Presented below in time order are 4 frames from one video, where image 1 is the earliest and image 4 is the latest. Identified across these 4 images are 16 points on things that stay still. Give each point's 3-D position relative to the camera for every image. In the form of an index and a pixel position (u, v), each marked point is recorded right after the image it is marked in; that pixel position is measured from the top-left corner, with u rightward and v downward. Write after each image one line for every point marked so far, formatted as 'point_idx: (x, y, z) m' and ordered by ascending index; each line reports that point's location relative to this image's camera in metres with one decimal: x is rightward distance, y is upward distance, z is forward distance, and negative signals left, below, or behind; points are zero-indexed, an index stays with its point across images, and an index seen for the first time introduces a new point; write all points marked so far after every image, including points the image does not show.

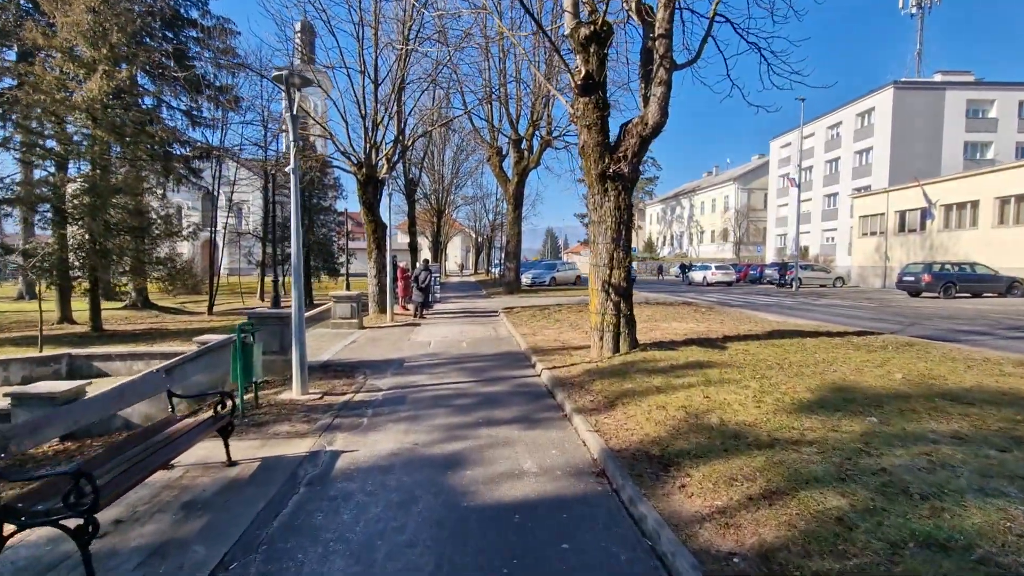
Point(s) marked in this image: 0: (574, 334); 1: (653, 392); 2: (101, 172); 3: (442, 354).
0: (+1.4, -1.1, +11.6) m
1: (+1.8, -1.3, +6.5) m
2: (-15.5, +4.3, +19.4) m
3: (-1.4, -1.4, +10.5) m
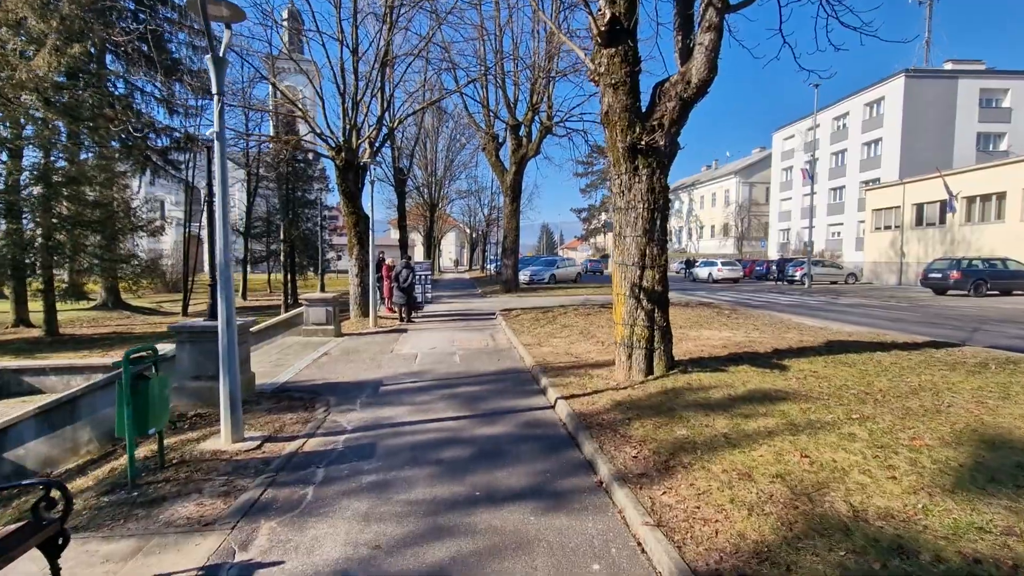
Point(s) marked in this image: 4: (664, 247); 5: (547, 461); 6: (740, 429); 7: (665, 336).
0: (+1.5, -1.1, +9.7) m
1: (+1.9, -1.4, +4.6) m
2: (-15.6, +4.3, +17.2) m
3: (-1.4, -1.4, +8.5) m
4: (+2.1, +0.6, +7.1) m
5: (+0.3, -1.6, +4.8) m
6: (+2.2, -1.3, +4.9) m
7: (+2.2, -0.7, +7.1) m
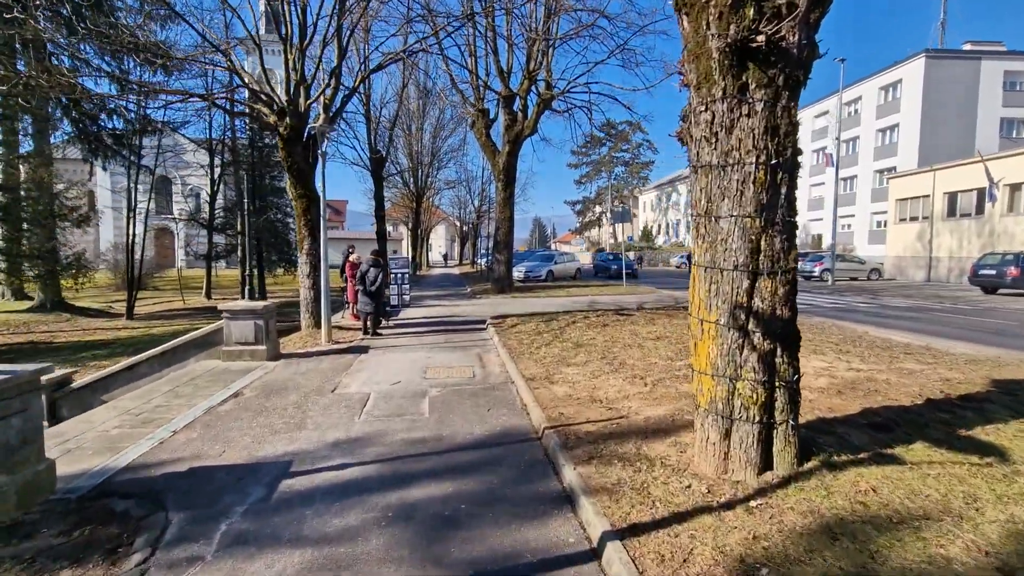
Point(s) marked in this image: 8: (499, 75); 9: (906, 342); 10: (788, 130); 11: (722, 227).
0: (+1.4, -1.3, +6.5) m
1: (+1.9, -1.6, +1.3) m
2: (-15.7, +4.2, +13.7) m
3: (-1.4, -1.6, +5.3) m
4: (+2.1, +0.4, +3.9) m
5: (+0.4, -1.8, +1.6) m
6: (+2.2, -1.5, +1.7) m
7: (+2.2, -0.8, +3.9) m
8: (-0.5, +8.2, +19.7) m
9: (+7.2, -1.0, +9.4) m
10: (+2.0, +1.2, +3.8) m
11: (+1.6, +0.5, +3.9) m
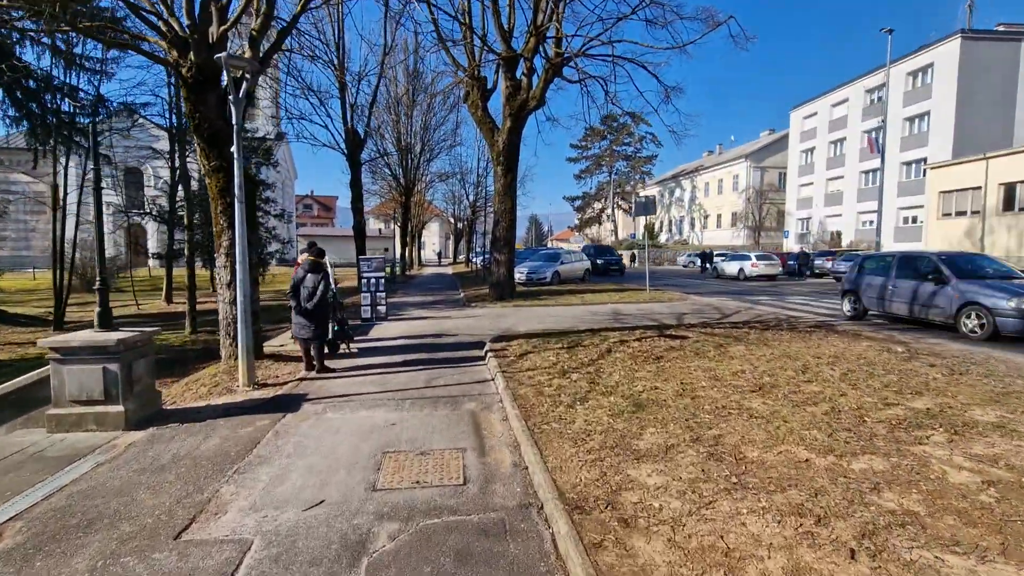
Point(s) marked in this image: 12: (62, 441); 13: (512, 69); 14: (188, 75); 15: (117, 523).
0: (+1.7, -1.5, +2.9) m
1: (+2.2, -1.9, -2.3) m
2: (-15.6, +4.0, +9.9) m
3: (-1.2, -1.8, +1.6) m
4: (+2.3, +0.1, +0.2) m
5: (+0.6, -2.1, -2.1) m
6: (+2.5, -1.8, -1.9) m
7: (+2.4, -1.1, +0.3) m
8: (-0.4, +7.9, +16.0) m
9: (+7.4, -1.2, +5.8) m
10: (+2.3, +0.9, +0.1) m
11: (+1.8, +0.2, +0.3) m
12: (-4.8, -1.6, +5.5) m
13: (0.0, +6.9, +16.1) m
14: (-5.0, +3.3, +7.9) m
15: (-3.0, -1.7, +3.8) m
